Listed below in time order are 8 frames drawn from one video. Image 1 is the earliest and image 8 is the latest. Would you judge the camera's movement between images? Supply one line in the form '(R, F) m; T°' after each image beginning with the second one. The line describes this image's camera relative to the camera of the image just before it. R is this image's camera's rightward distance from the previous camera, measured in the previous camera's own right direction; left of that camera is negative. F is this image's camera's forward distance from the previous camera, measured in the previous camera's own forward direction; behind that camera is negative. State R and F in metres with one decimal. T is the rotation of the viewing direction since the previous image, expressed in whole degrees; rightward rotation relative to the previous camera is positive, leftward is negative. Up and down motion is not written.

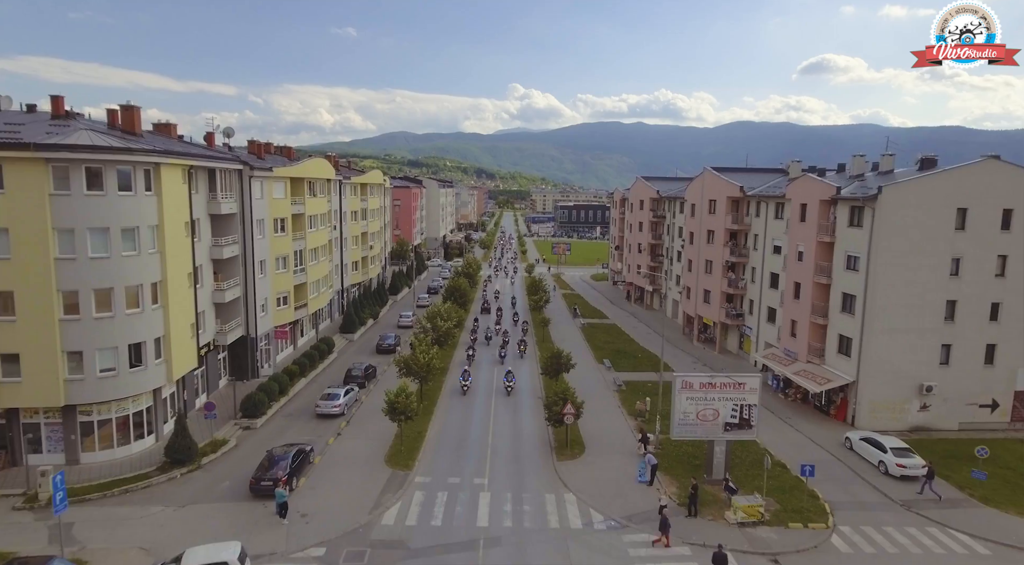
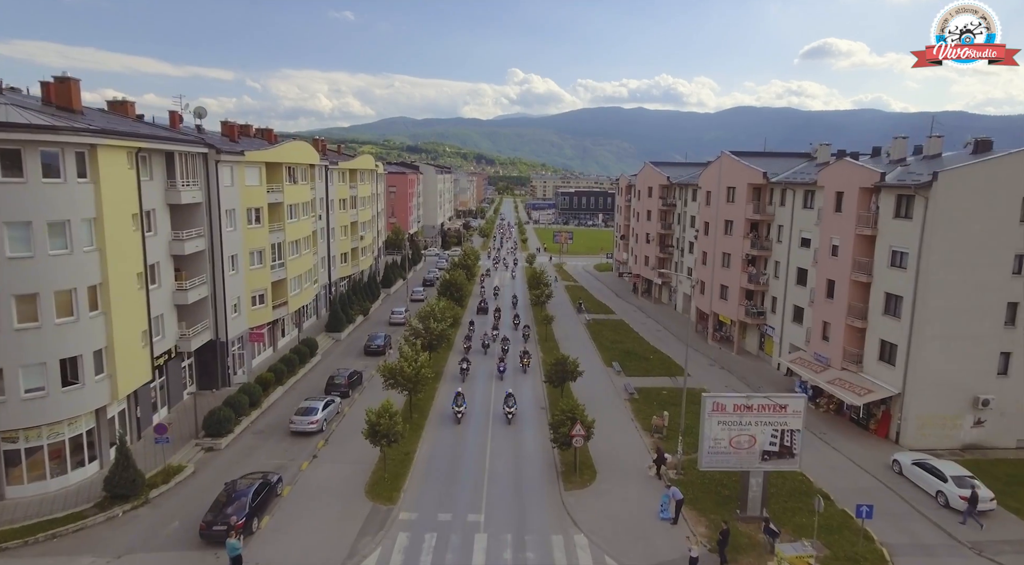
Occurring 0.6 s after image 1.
(0.0, +4.6) m; 0°
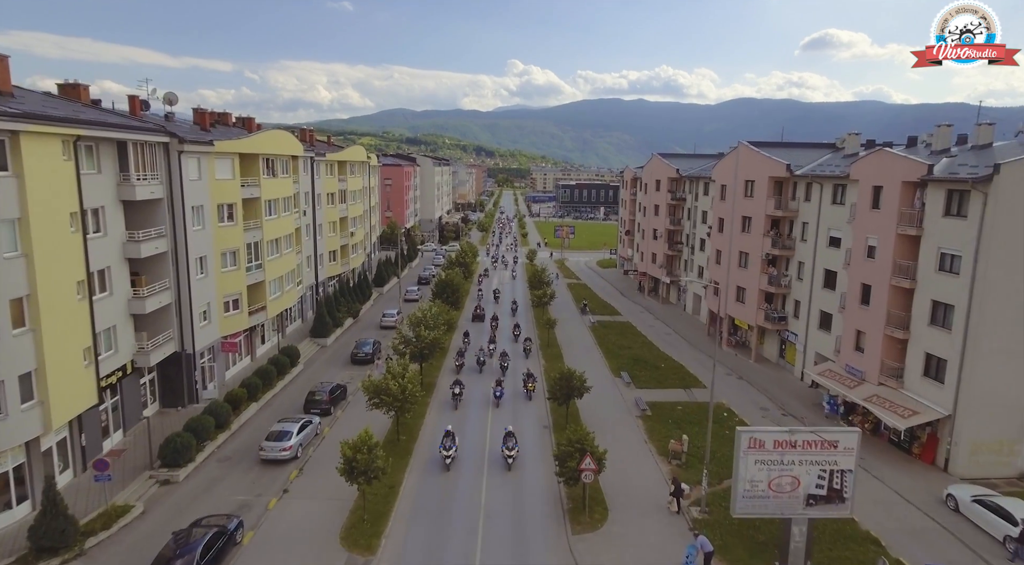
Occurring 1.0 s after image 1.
(0.0, +4.0) m; 0°
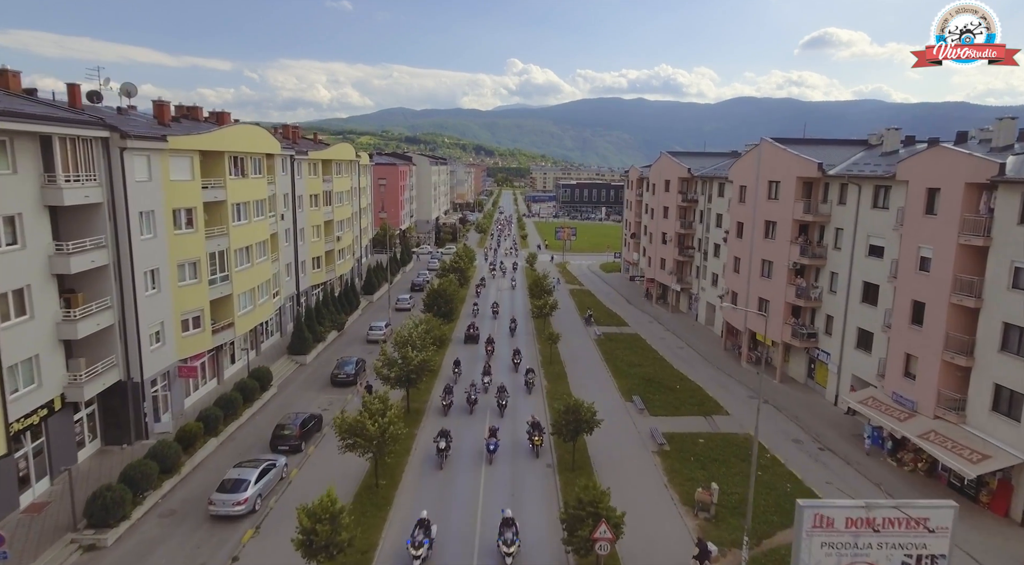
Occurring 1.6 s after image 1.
(+0.1, +4.7) m; 0°
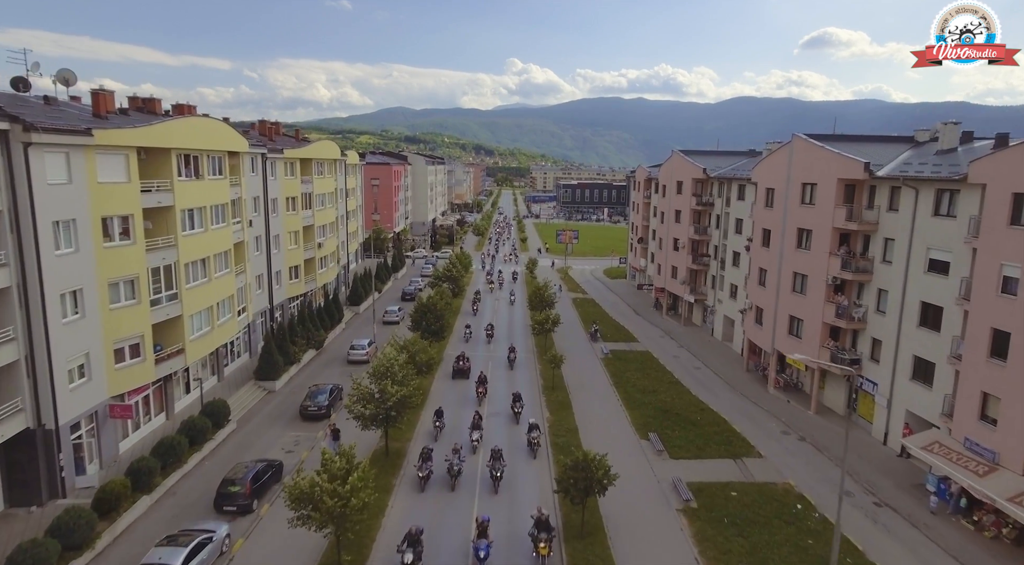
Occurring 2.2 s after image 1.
(+0.1, +5.4) m; 0°
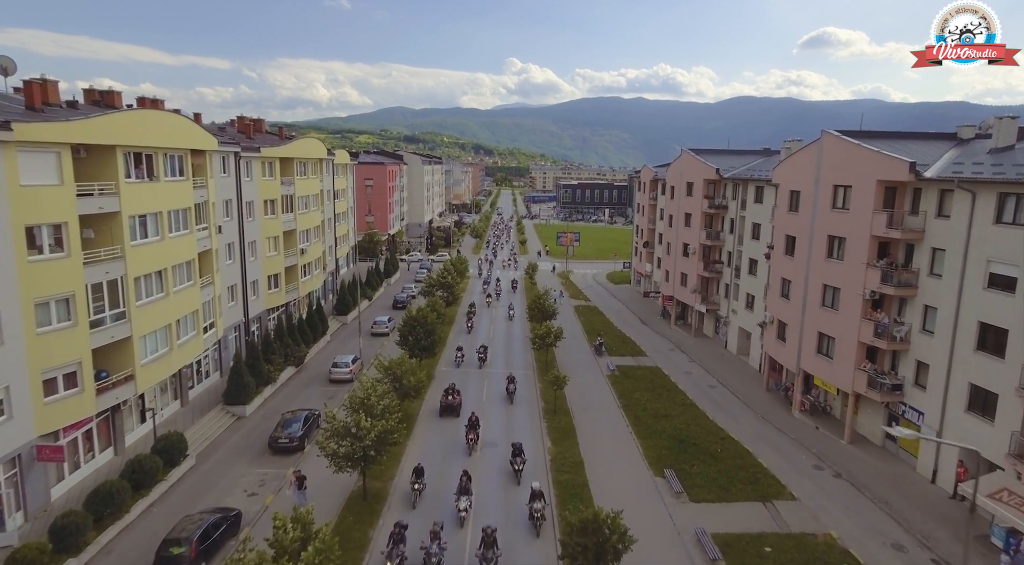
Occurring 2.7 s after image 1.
(+0.1, +4.1) m; 0°
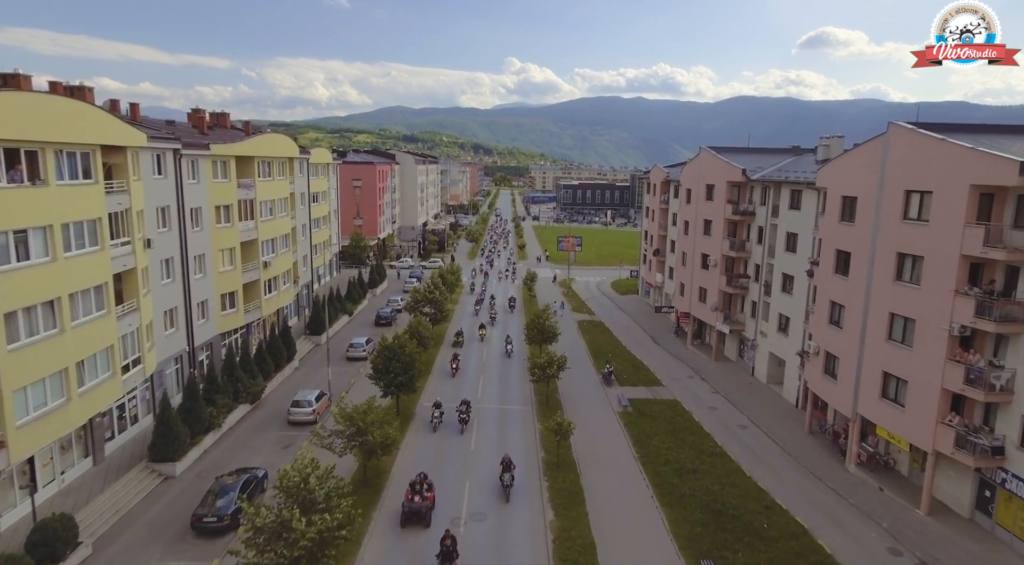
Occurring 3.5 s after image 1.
(+0.3, +6.8) m; 0°
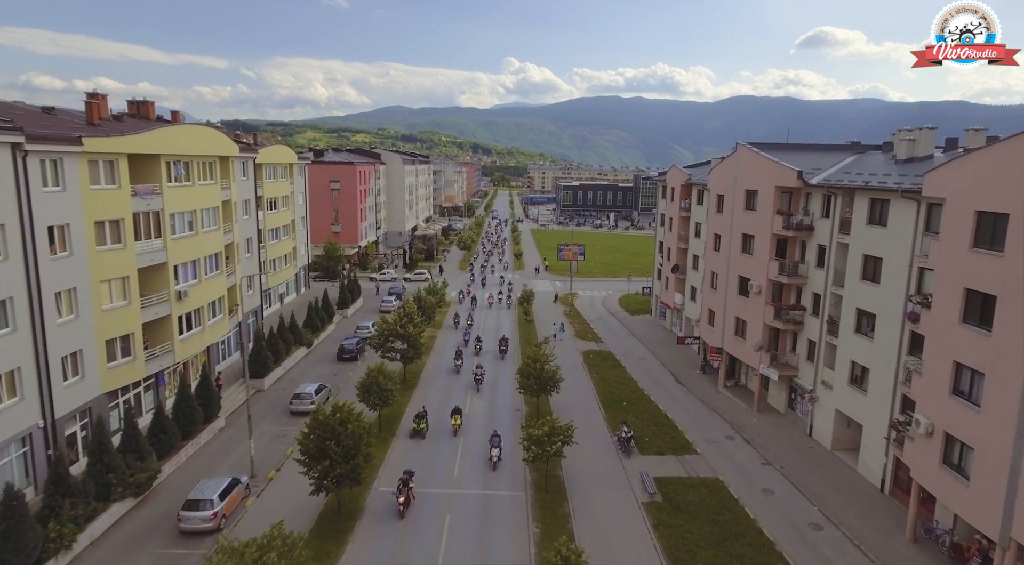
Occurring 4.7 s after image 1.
(+0.5, +10.2) m; 0°
